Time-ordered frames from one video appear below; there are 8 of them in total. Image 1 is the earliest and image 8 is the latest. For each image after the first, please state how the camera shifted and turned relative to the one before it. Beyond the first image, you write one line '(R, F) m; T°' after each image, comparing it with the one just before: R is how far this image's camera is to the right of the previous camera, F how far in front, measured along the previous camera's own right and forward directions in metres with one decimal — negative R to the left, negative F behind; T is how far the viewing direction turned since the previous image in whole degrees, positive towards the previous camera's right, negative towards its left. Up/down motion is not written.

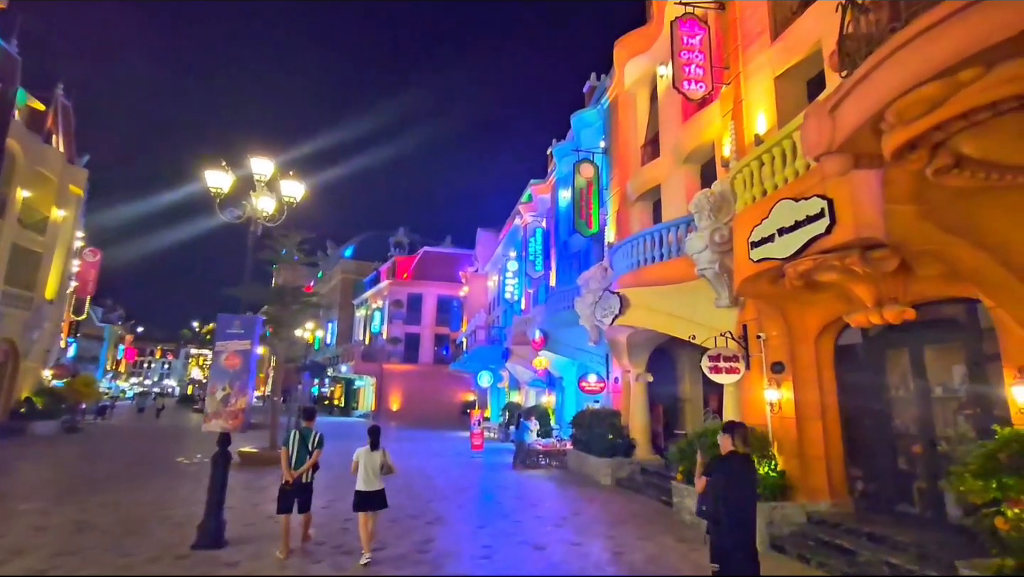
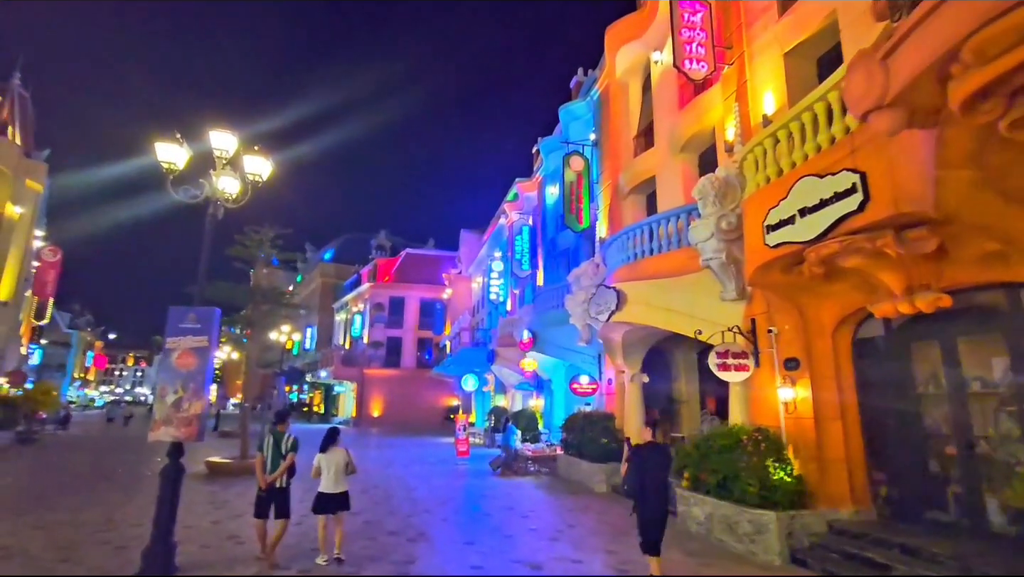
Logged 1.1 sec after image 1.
(-0.1, +0.8) m; +2°
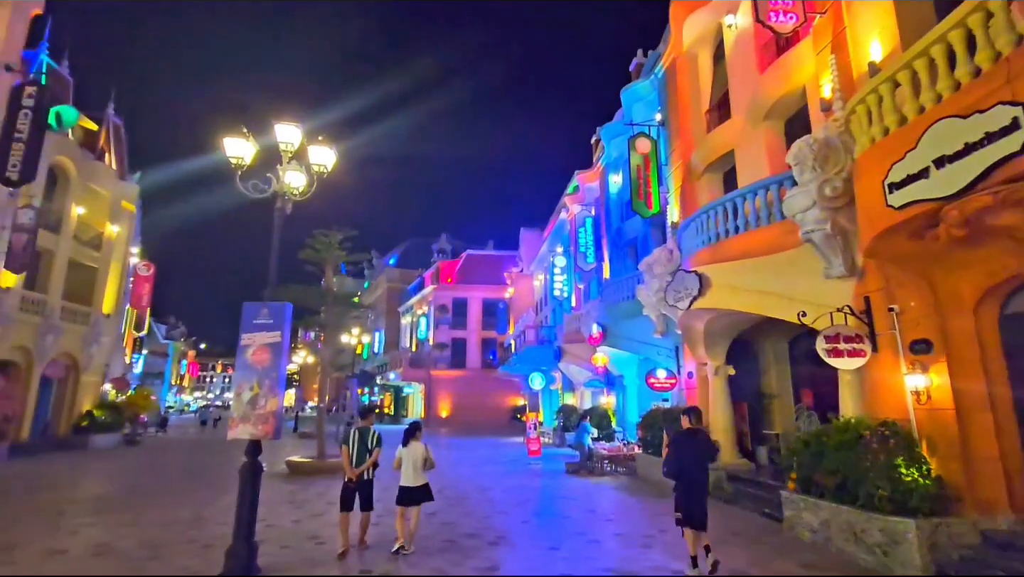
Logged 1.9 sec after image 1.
(-0.3, +0.6) m; -7°
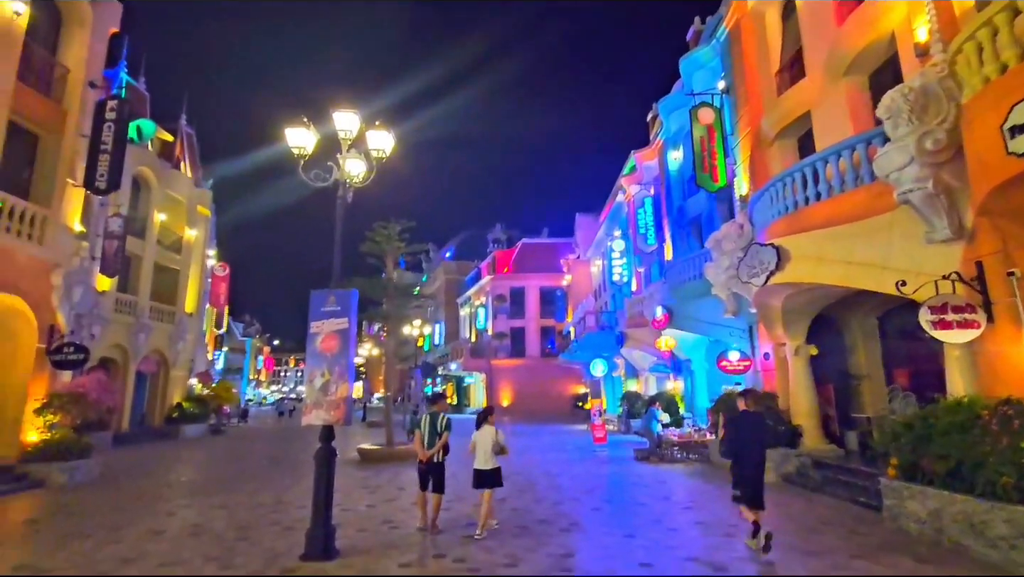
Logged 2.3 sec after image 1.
(-0.1, +0.2) m; -6°
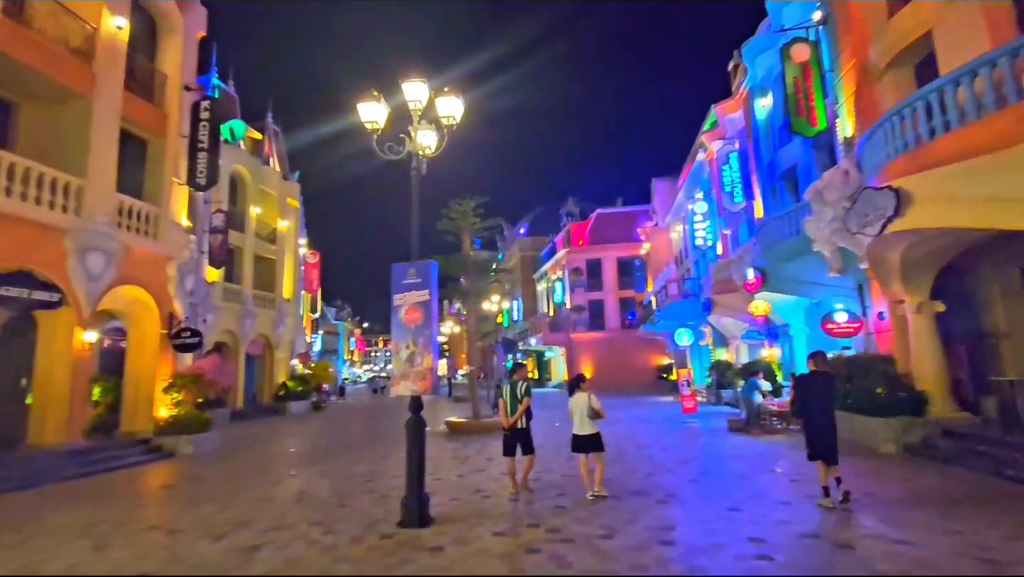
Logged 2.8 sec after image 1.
(-0.1, +0.3) m; -9°
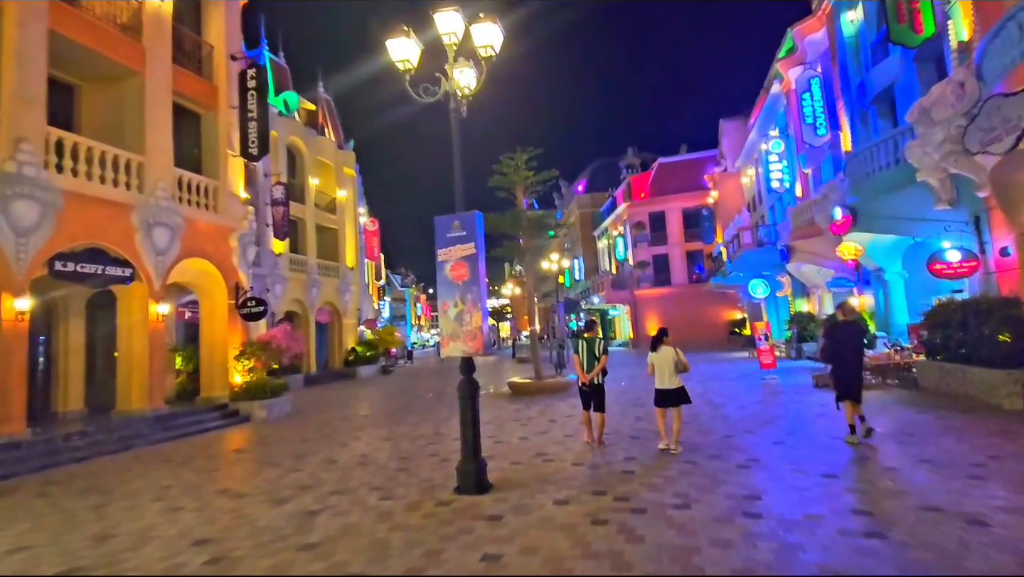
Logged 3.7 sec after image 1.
(+0.1, +0.6) m; -7°
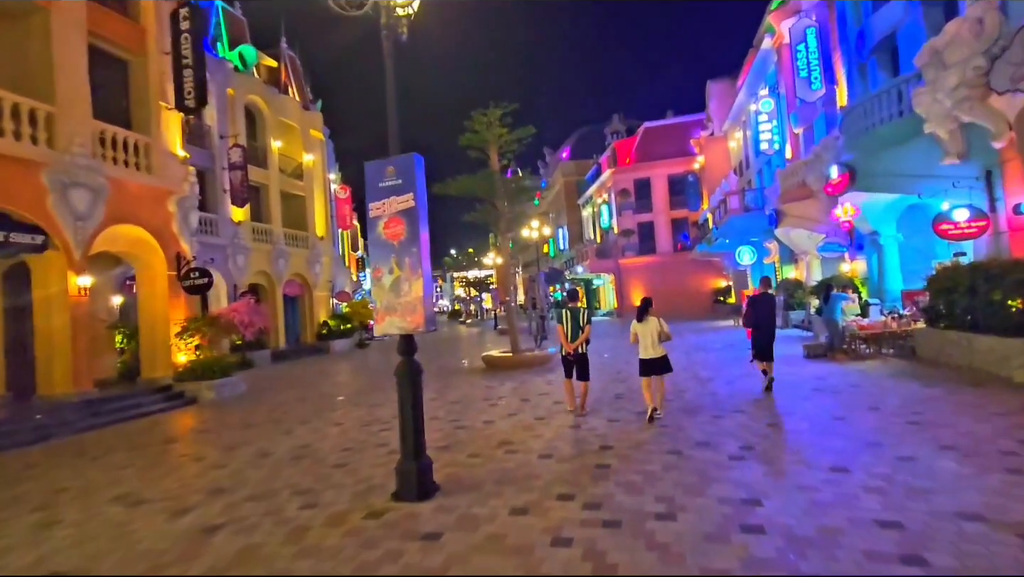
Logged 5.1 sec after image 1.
(+0.4, +1.1) m; +2°
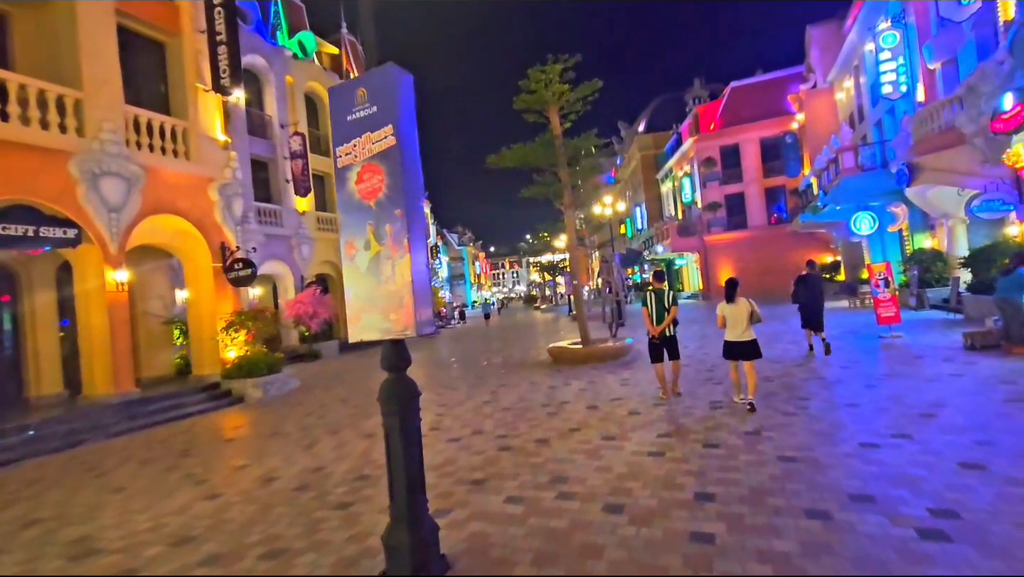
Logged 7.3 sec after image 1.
(+0.3, +1.9) m; -9°
